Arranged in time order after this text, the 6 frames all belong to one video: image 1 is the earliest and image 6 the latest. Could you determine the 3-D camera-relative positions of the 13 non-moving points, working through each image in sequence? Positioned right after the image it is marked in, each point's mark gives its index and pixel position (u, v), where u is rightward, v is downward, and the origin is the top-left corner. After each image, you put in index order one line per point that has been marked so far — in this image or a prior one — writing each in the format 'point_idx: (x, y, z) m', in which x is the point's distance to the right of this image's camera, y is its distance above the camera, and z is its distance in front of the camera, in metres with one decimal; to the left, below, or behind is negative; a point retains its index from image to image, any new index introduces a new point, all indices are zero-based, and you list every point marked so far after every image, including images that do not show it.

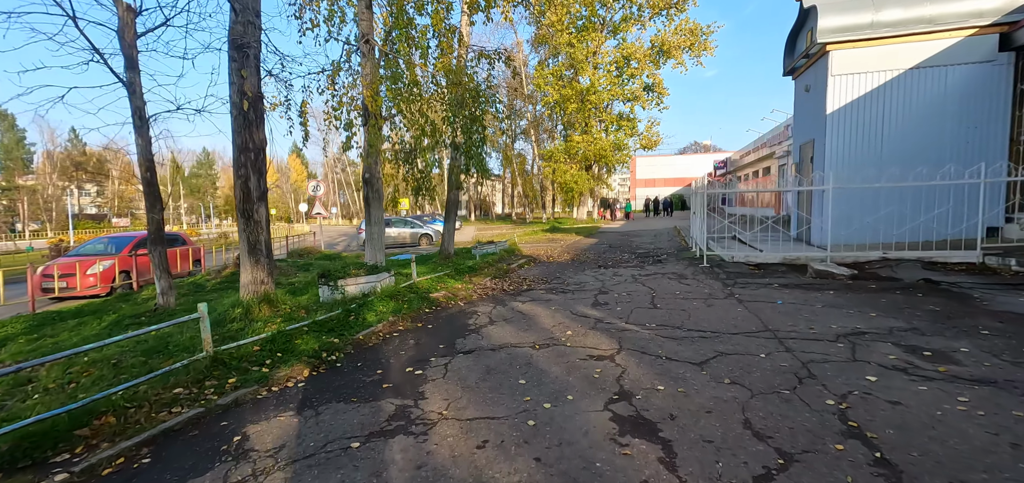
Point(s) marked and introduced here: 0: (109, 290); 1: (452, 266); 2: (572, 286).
0: (-10.6, -1.3, +11.3) m
1: (-1.5, -0.6, +10.4) m
2: (+1.1, -0.8, +8.1) m
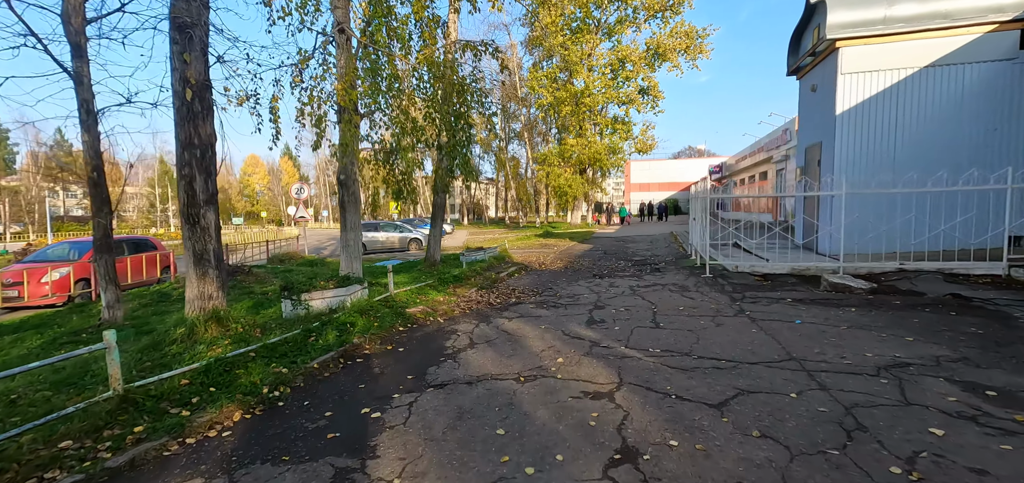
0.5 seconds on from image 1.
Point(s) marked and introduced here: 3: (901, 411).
0: (-10.9, -1.4, +10.5) m
1: (-1.7, -0.8, +9.6) m
2: (+0.9, -1.0, +7.4) m
3: (+2.7, -1.2, +2.9) m
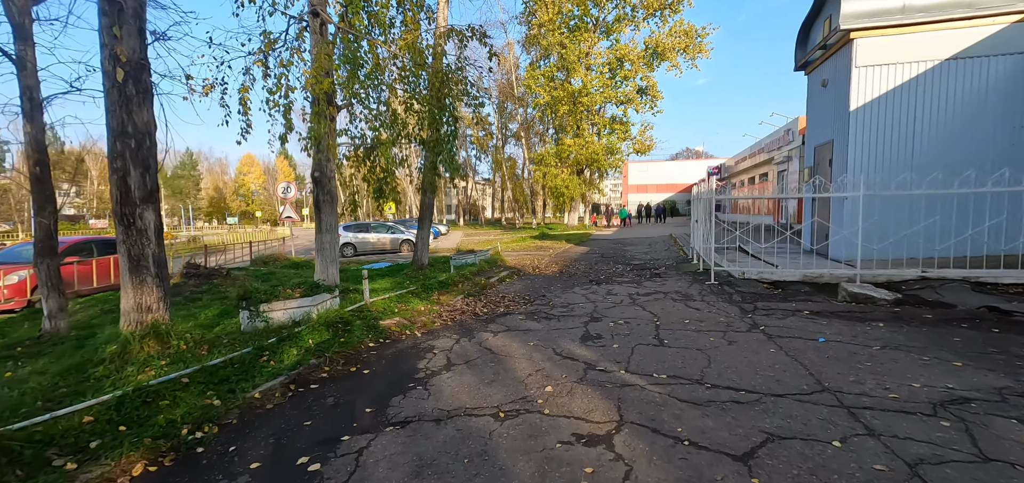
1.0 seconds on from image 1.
0: (-11.1, -1.4, +9.8) m
1: (-1.9, -0.9, +9.0) m
2: (+0.7, -1.1, +6.8) m
3: (+2.5, -1.2, +2.3) m
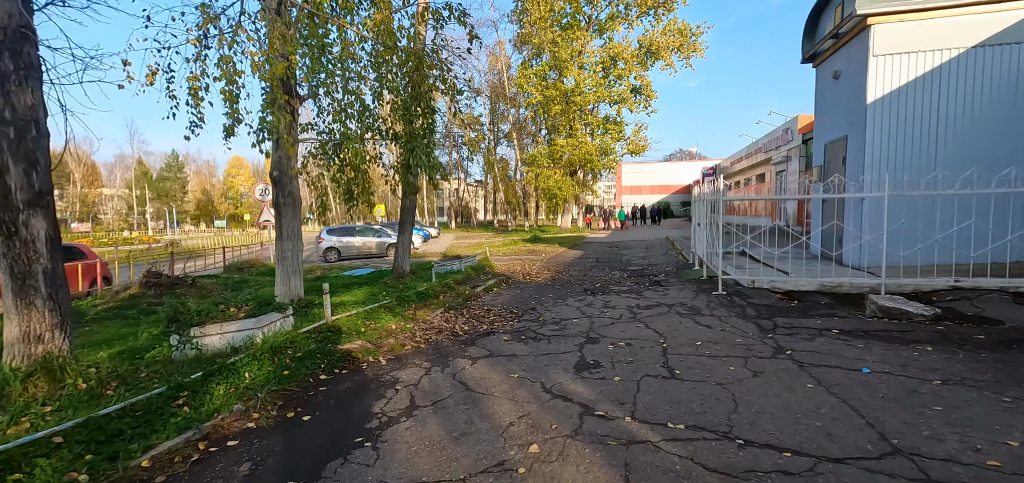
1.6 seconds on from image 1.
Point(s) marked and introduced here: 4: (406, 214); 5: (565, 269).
0: (-11.4, -1.6, +8.7) m
1: (-2.2, -1.0, +8.1) m
2: (+0.5, -1.2, +5.9) m
3: (+2.4, -1.3, +1.5) m
4: (-2.6, +0.7, +10.6) m
5: (+1.6, -0.8, +13.0) m
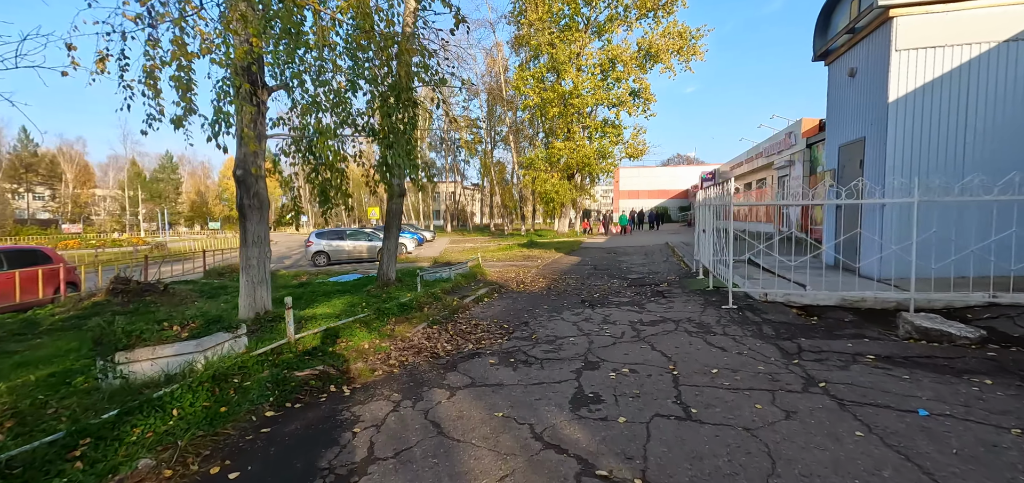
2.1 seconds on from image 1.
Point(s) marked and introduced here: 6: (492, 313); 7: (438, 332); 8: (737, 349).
0: (-11.5, -1.7, +8.0) m
1: (-2.3, -1.1, +7.4) m
2: (+0.4, -1.3, +5.3) m
3: (+2.2, -1.4, +0.8) m
4: (-2.8, +0.6, +9.9) m
5: (+1.4, -1.0, +12.3) m
6: (-0.4, -1.3, +7.6) m
7: (-1.1, -1.3, +6.2) m
8: (+2.5, -1.2, +4.8) m
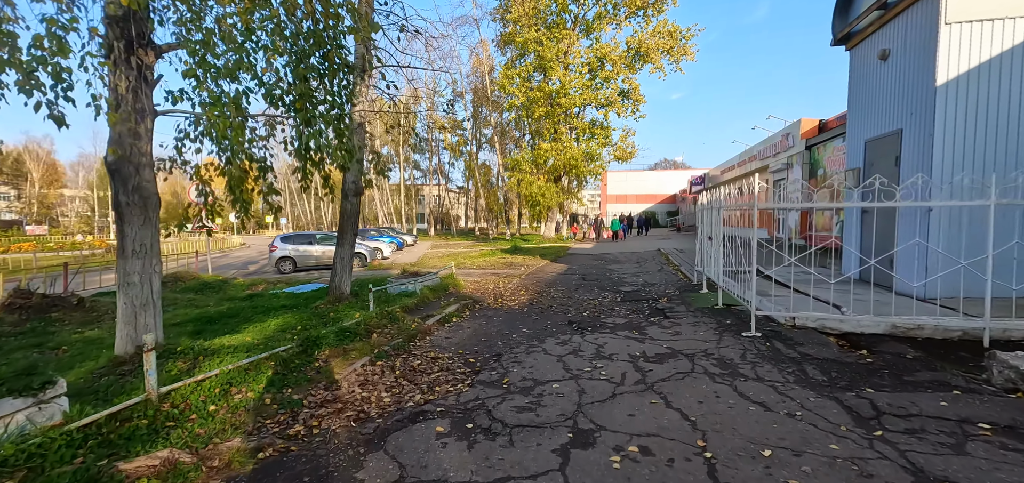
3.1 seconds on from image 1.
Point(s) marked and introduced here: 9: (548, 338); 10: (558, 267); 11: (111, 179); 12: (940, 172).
0: (-11.9, -1.7, +6.2) m
1: (-2.7, -1.2, +5.9) m
2: (0.0, -1.4, +3.8) m
3: (+2.0, -1.5, -0.6) m
4: (-3.3, +0.4, +8.4) m
5: (+0.9, -1.2, +10.9) m
6: (-0.8, -1.4, +6.2) m
7: (-1.4, -1.4, +4.7) m
8: (+2.2, -1.3, +3.5) m
9: (+0.5, -1.3, +6.0) m
10: (+1.6, -0.9, +15.5) m
11: (-4.3, +0.7, +4.6) m
12: (+5.9, +1.0, +5.9) m
